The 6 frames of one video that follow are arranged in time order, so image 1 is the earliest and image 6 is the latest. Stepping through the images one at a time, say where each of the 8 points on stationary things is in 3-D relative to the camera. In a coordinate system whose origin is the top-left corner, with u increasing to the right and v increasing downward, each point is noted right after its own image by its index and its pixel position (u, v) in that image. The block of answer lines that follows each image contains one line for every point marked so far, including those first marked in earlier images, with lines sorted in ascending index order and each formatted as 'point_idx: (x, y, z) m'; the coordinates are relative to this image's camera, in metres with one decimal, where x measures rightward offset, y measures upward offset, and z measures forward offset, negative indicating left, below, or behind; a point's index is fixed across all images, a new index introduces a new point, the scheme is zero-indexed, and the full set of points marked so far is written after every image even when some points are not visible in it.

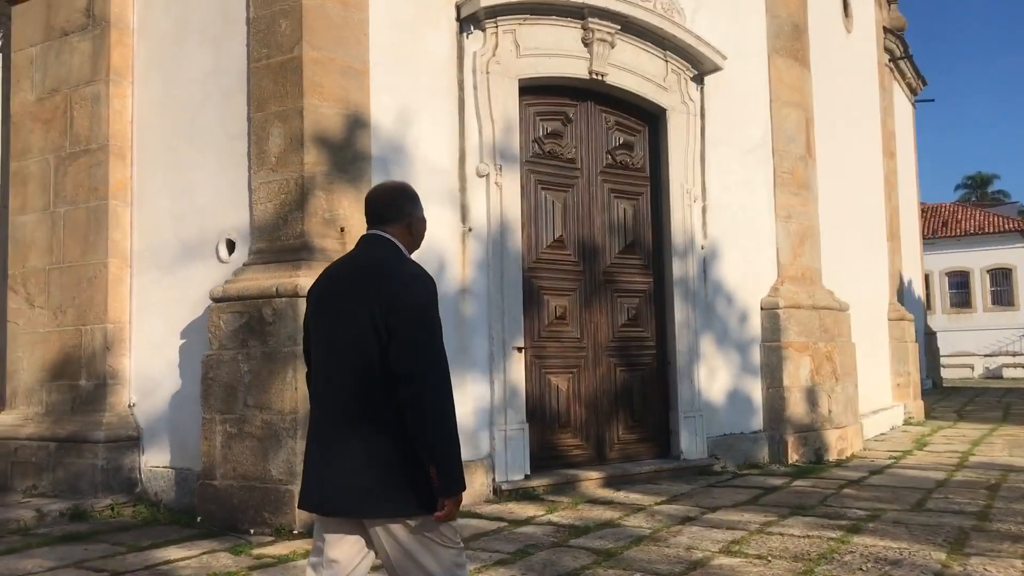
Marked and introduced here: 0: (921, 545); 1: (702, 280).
0: (+2.0, -1.3, +4.5) m
1: (+1.7, +0.1, +7.9) m
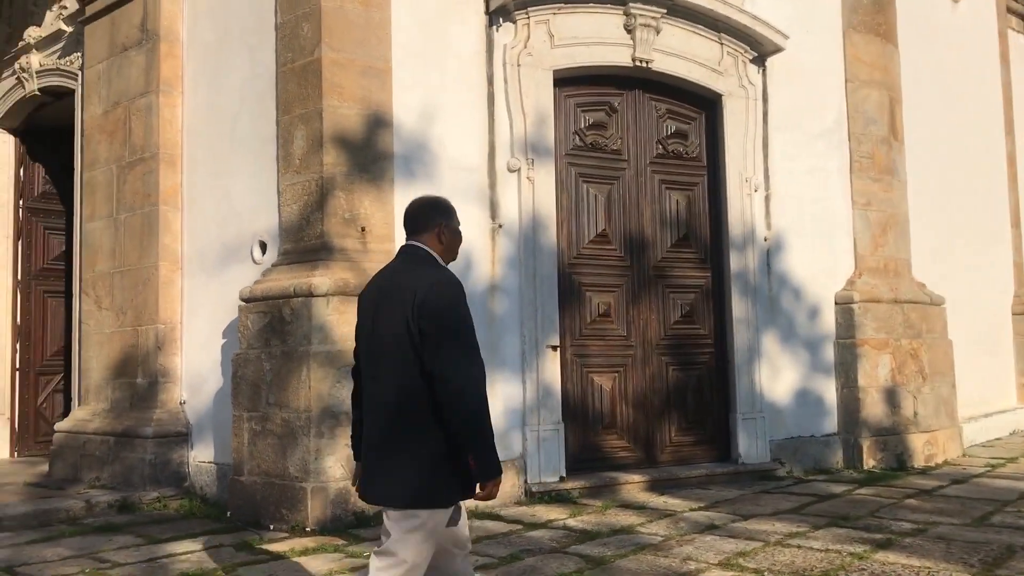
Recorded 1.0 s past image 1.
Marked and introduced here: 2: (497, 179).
0: (+2.0, -1.3, +4.1) m
1: (+2.1, +0.1, +7.4) m
2: (-0.1, +0.8, +6.3) m
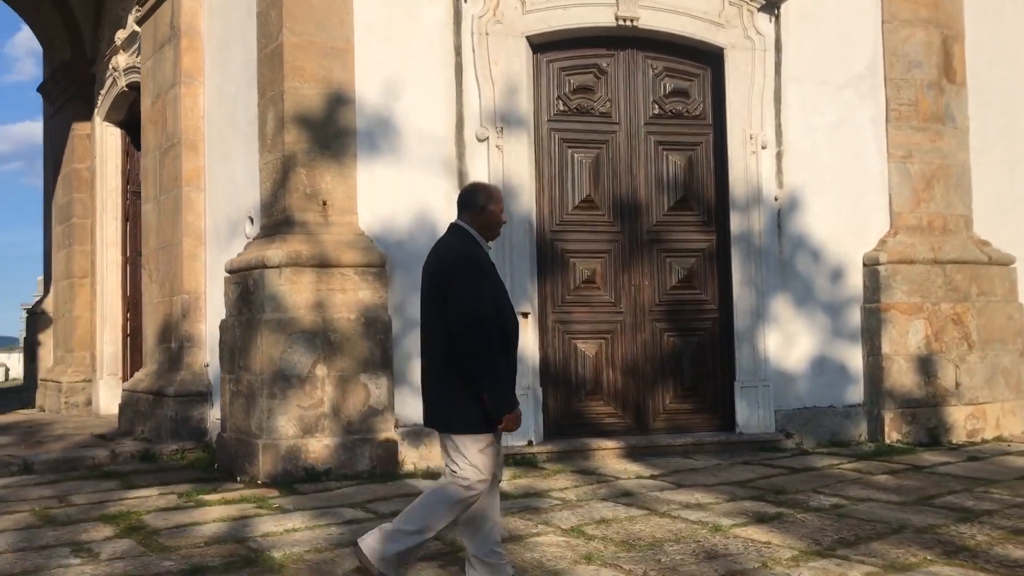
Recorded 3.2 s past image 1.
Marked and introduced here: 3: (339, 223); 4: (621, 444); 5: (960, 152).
0: (+1.2, -1.1, +3.8) m
1: (+2.1, +0.4, +7.0) m
2: (-0.3, +1.0, +6.5) m
3: (-1.2, +0.4, +6.2) m
4: (+0.8, -1.1, +6.5) m
5: (+3.7, +1.1, +7.5) m
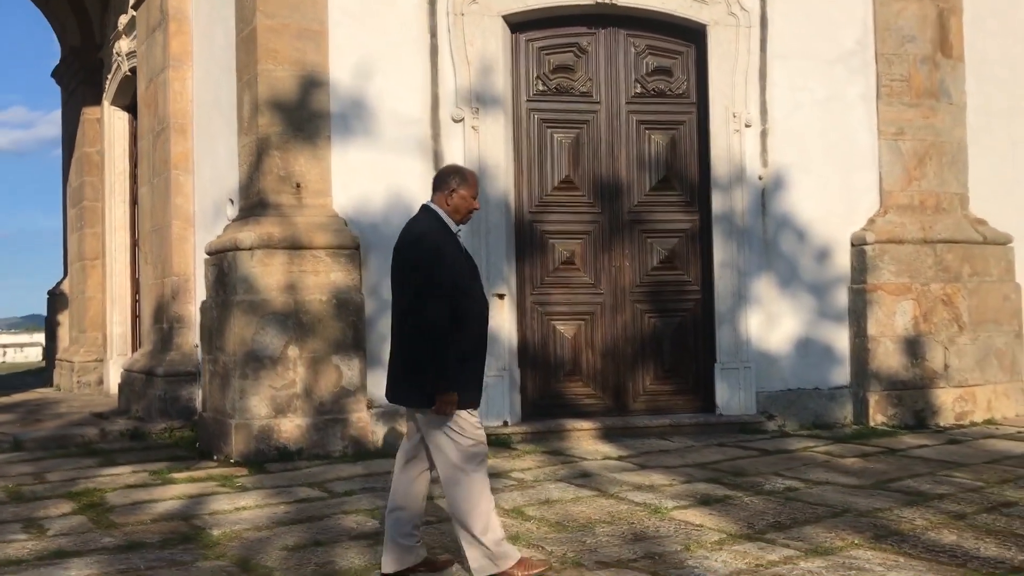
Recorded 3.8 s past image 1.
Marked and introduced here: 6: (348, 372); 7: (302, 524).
0: (+0.9, -1.0, +3.8) m
1: (+1.9, +0.6, +6.9) m
2: (-0.5, +1.1, +6.5) m
3: (-1.4, +0.6, +6.2) m
4: (+0.6, -1.0, +6.5) m
5: (+3.6, +1.3, +7.3) m
6: (-1.1, -0.6, +6.0) m
7: (-0.9, -1.1, +4.0) m
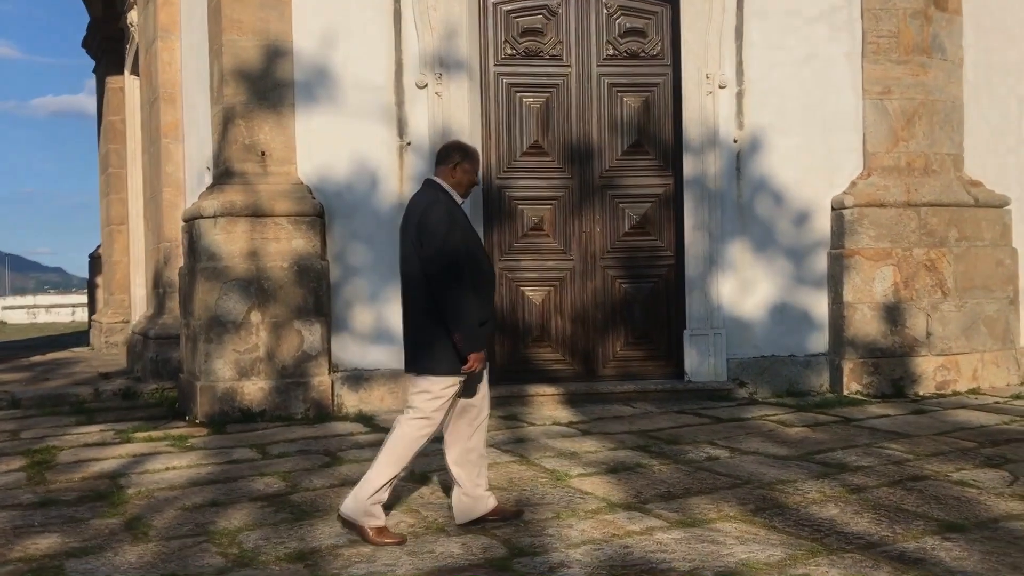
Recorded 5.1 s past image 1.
0: (+0.4, -0.9, +3.8) m
1: (+1.7, +0.8, +6.8) m
2: (-0.8, +1.4, +6.5) m
3: (-1.6, +0.8, +6.3) m
4: (+0.3, -0.7, +6.5) m
5: (+3.4, +1.6, +7.0) m
6: (-1.4, -0.3, +6.2) m
7: (-1.4, -0.9, +4.2) m
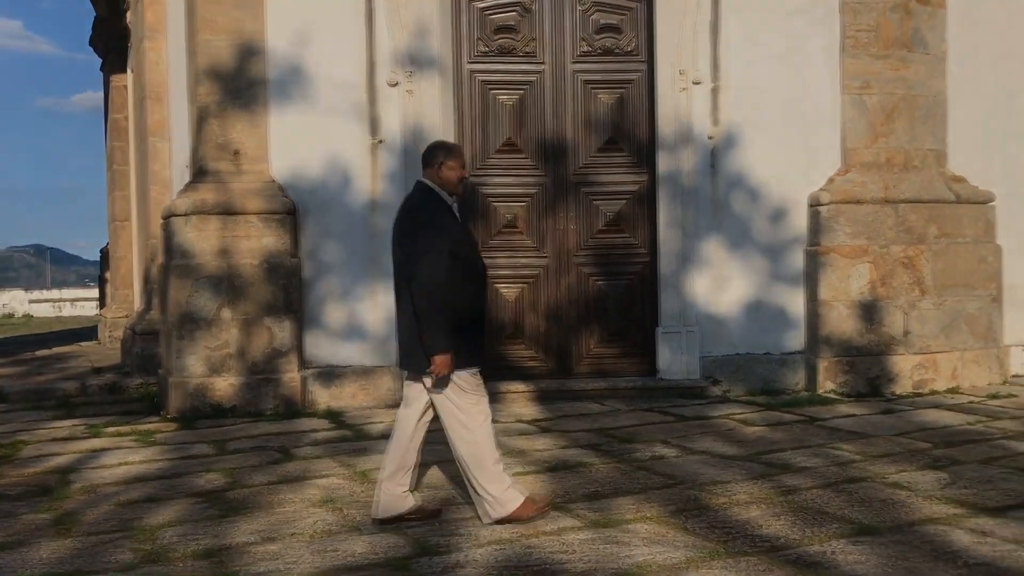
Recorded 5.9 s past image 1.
0: (+0.1, -0.9, +3.9) m
1: (+1.5, +0.8, +6.7) m
2: (-1.0, +1.4, +6.5) m
3: (-1.9, +0.8, +6.4) m
4: (+0.1, -0.7, +6.5) m
5: (+3.2, +1.6, +6.9) m
6: (-1.6, -0.3, +6.3) m
7: (-1.7, -0.9, +4.3) m
